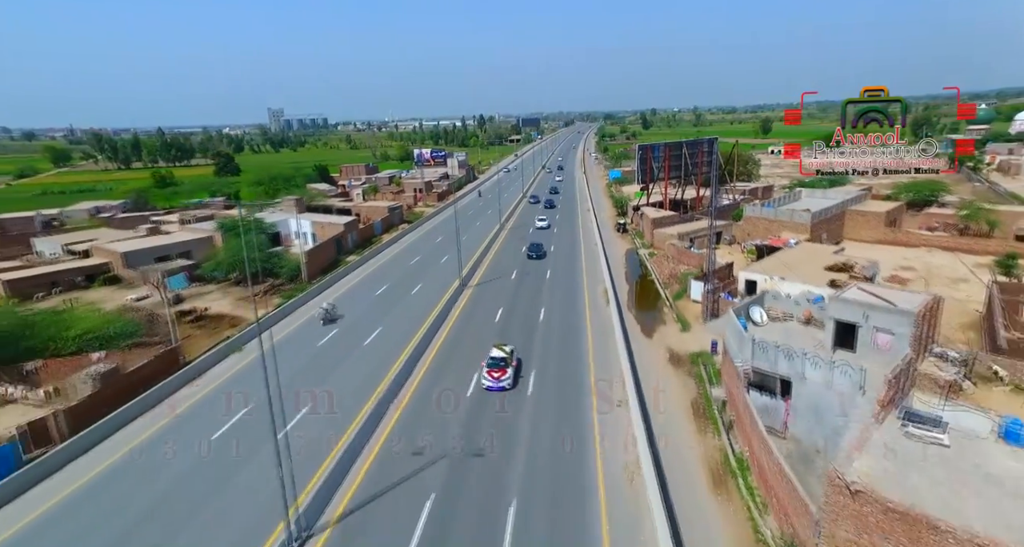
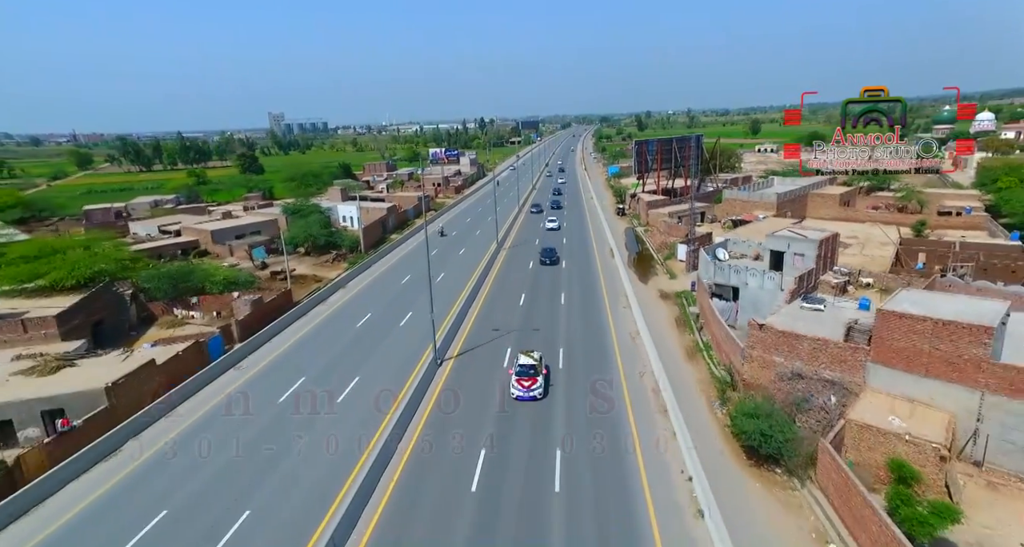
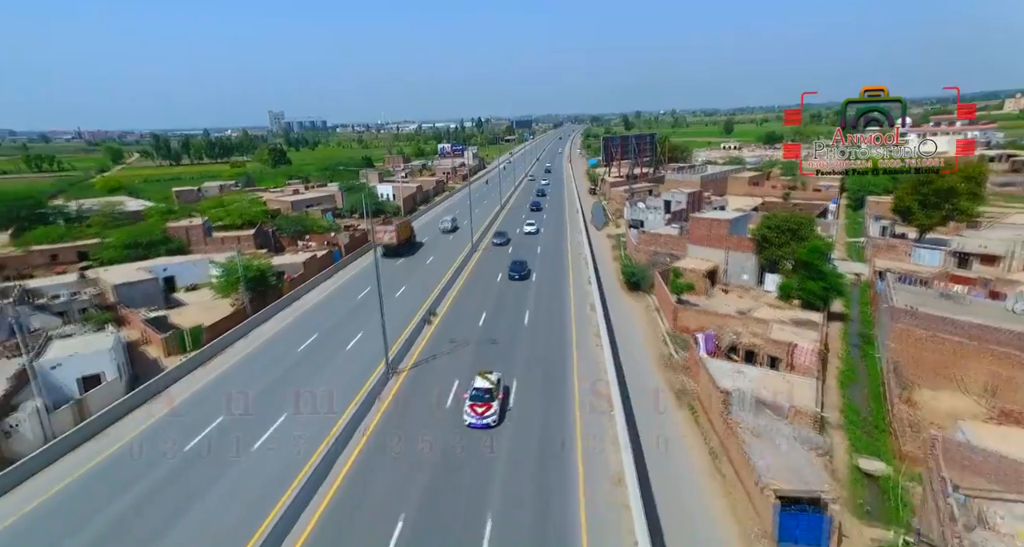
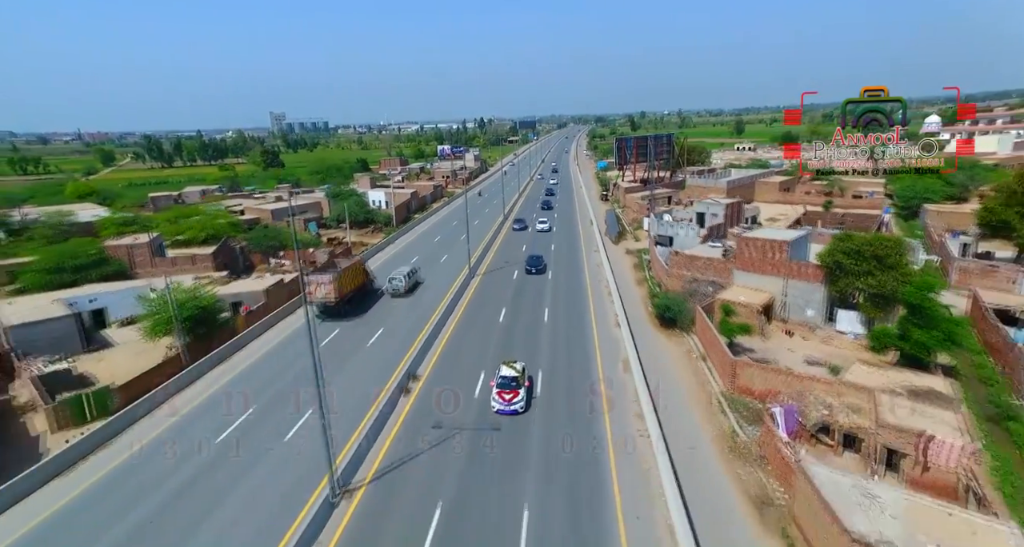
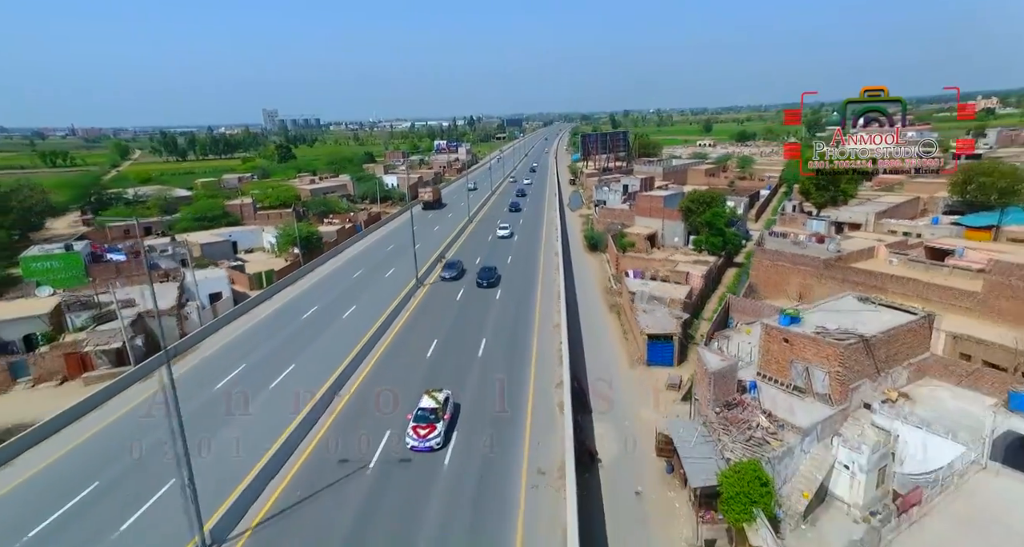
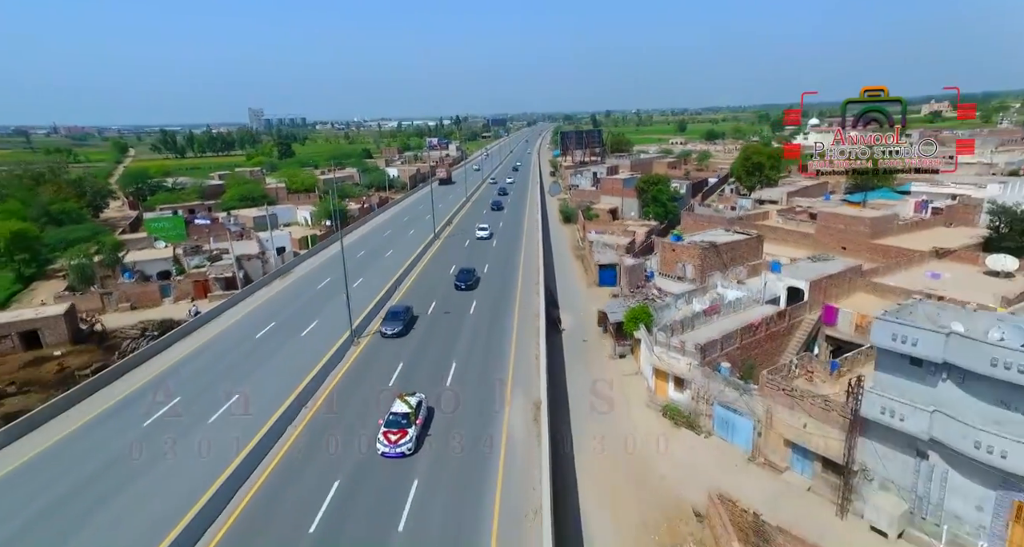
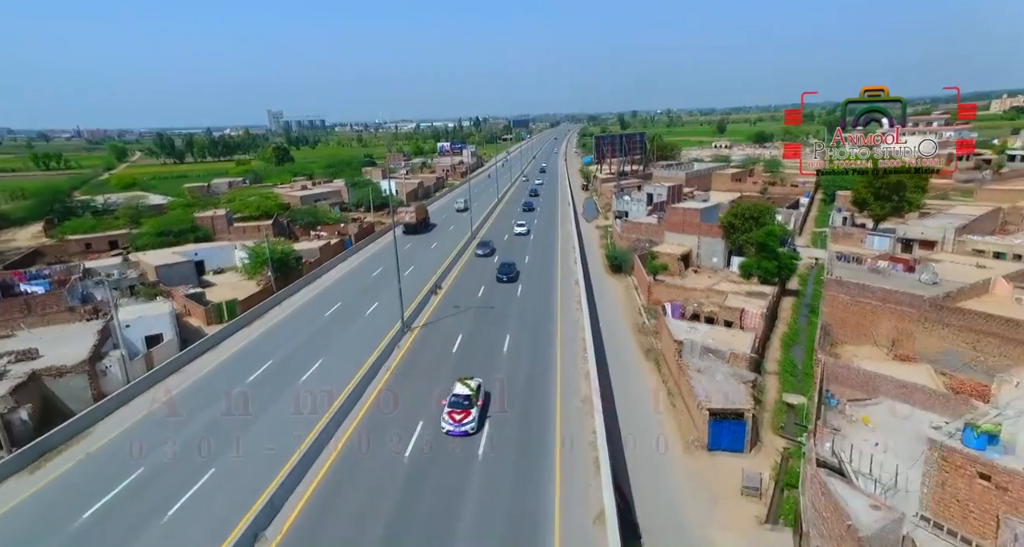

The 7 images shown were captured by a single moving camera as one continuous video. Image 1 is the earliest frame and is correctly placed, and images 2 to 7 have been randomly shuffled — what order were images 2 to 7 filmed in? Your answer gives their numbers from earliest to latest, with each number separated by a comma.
2, 4, 3, 7, 5, 6
